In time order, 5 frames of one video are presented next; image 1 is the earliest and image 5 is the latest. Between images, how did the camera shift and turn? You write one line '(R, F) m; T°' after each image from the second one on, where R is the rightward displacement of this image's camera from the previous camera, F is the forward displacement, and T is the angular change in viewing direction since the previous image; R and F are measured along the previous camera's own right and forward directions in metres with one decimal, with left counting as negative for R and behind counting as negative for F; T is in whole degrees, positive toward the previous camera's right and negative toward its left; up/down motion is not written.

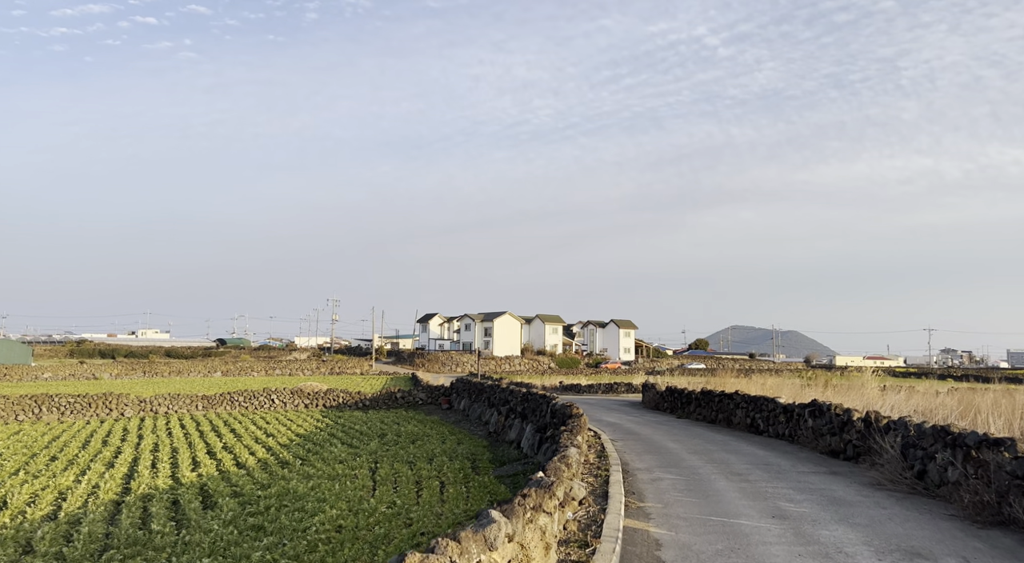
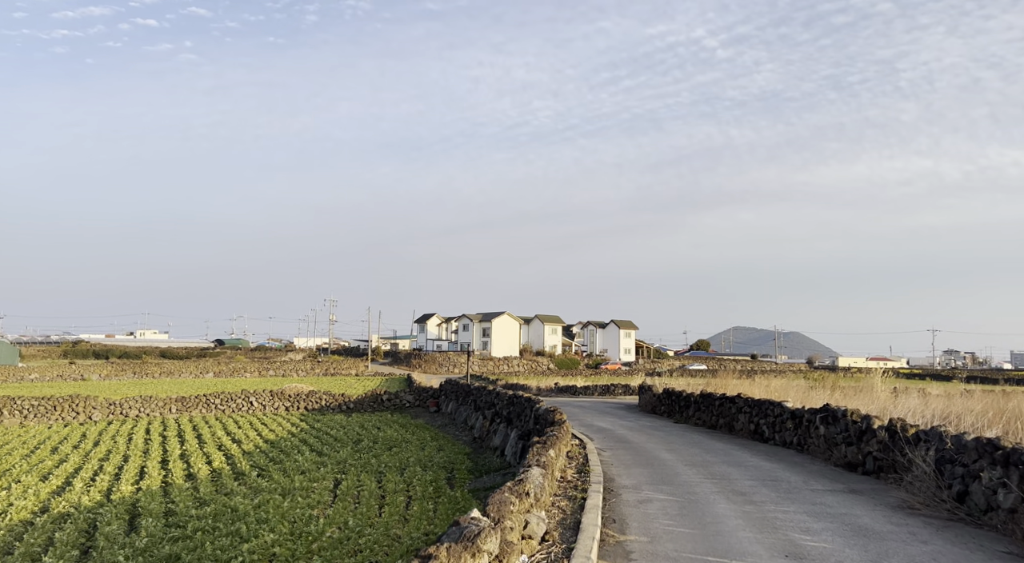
(+0.4, +2.2) m; 0°
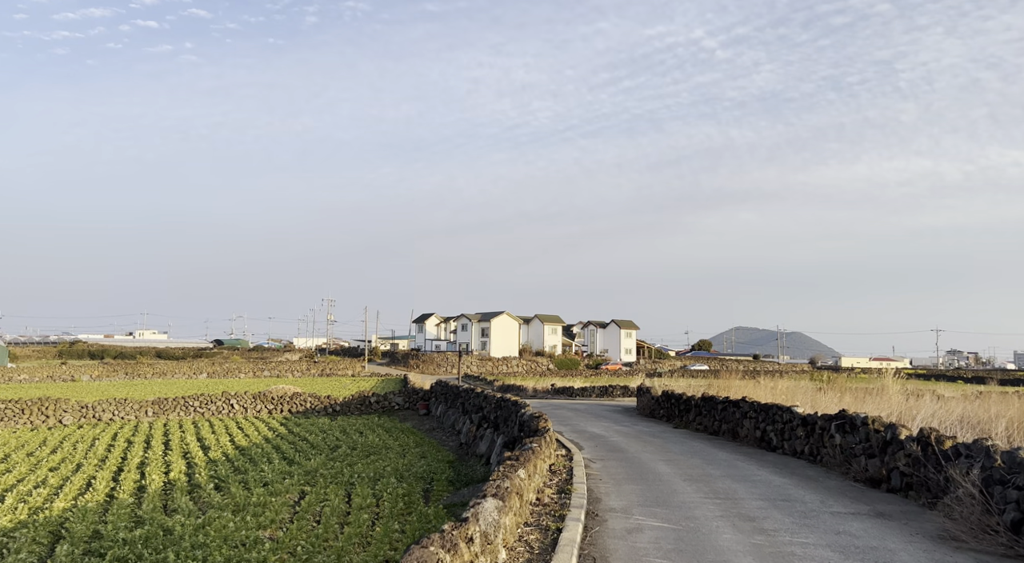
(+0.3, +1.9) m; 0°
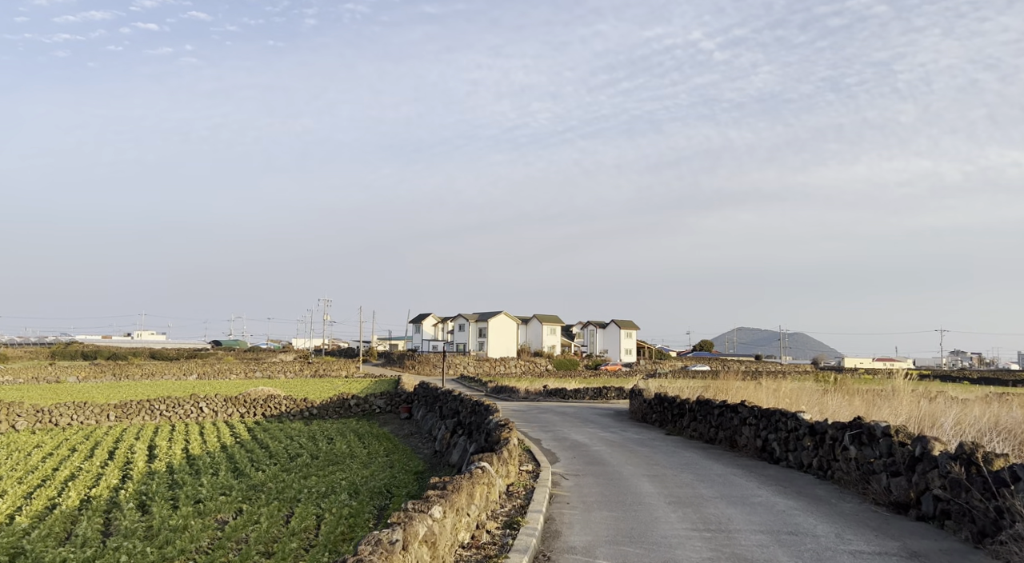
(+0.6, +2.5) m; 0°
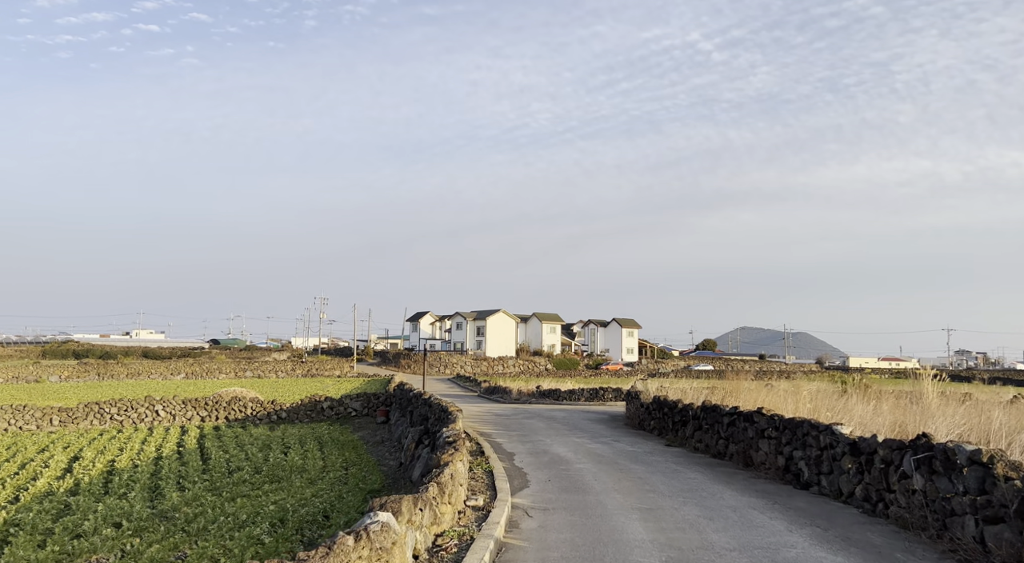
(+0.5, +3.6) m; 0°
